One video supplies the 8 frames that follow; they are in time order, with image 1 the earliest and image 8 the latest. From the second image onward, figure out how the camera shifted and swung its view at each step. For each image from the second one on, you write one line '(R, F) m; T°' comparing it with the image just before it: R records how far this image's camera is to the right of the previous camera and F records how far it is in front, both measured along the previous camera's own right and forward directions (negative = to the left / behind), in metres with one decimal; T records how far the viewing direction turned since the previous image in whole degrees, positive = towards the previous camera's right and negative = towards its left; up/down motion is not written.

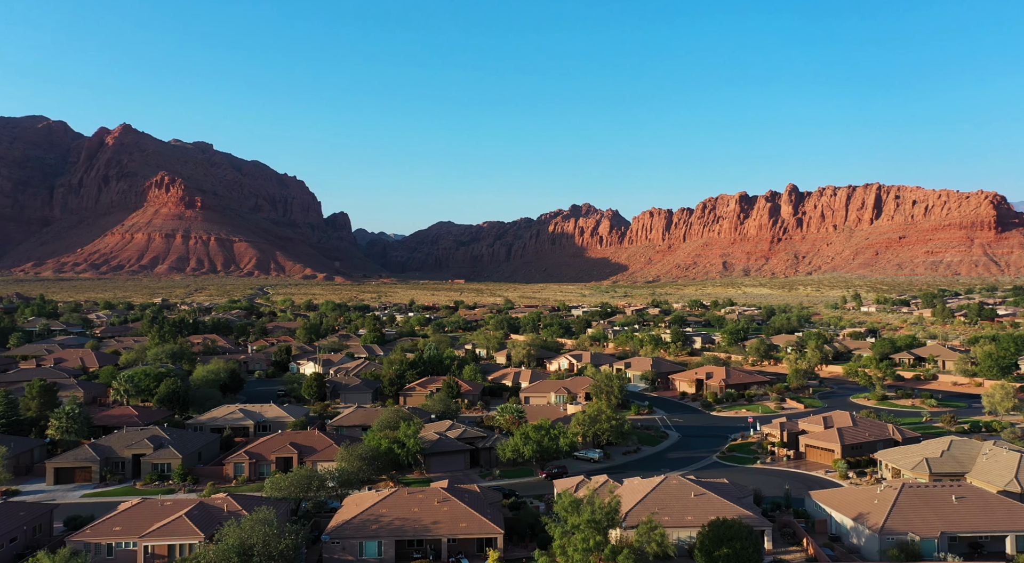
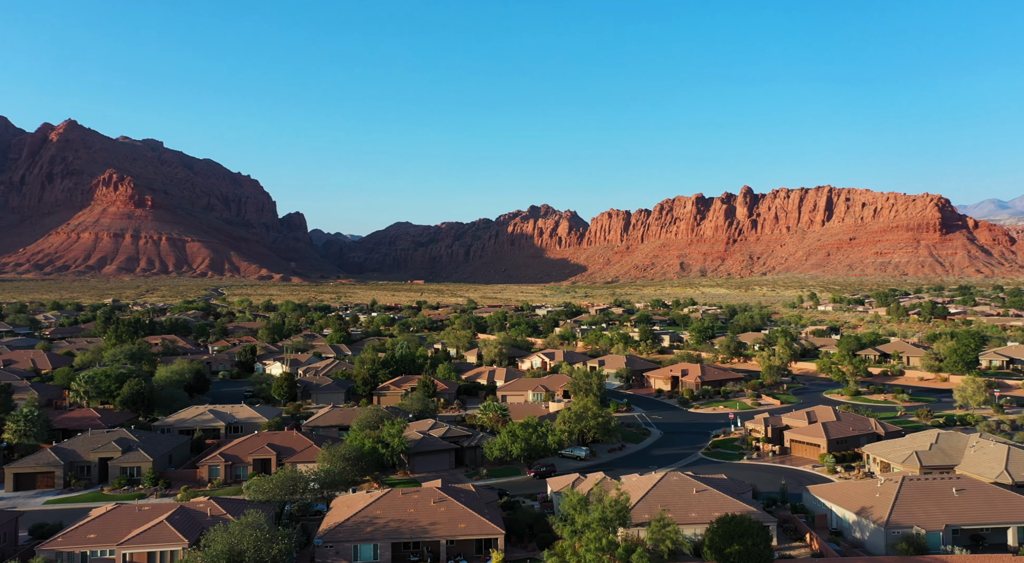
(-1.7, +1.1) m; +3°
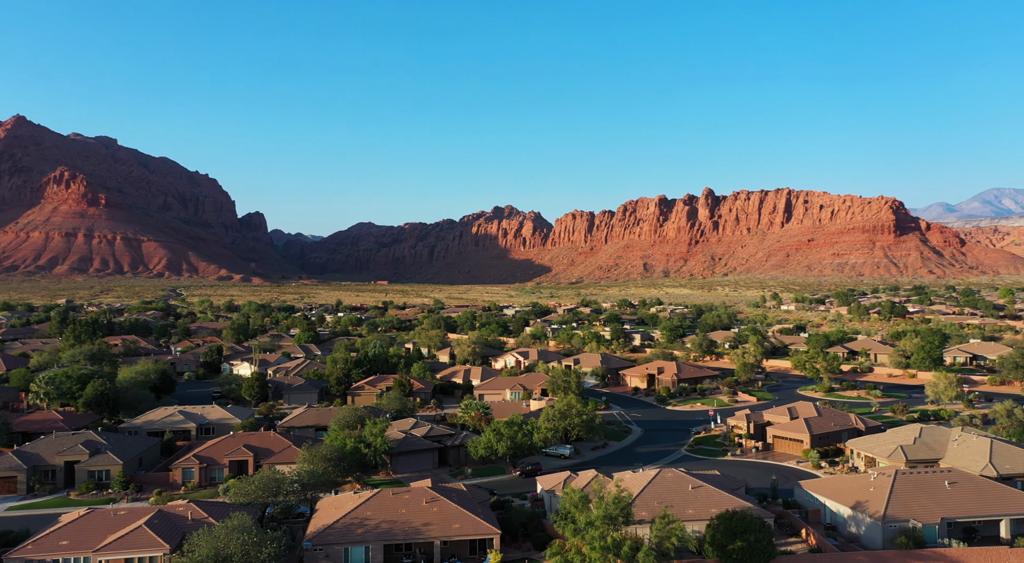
(-1.3, +0.9) m; +3°
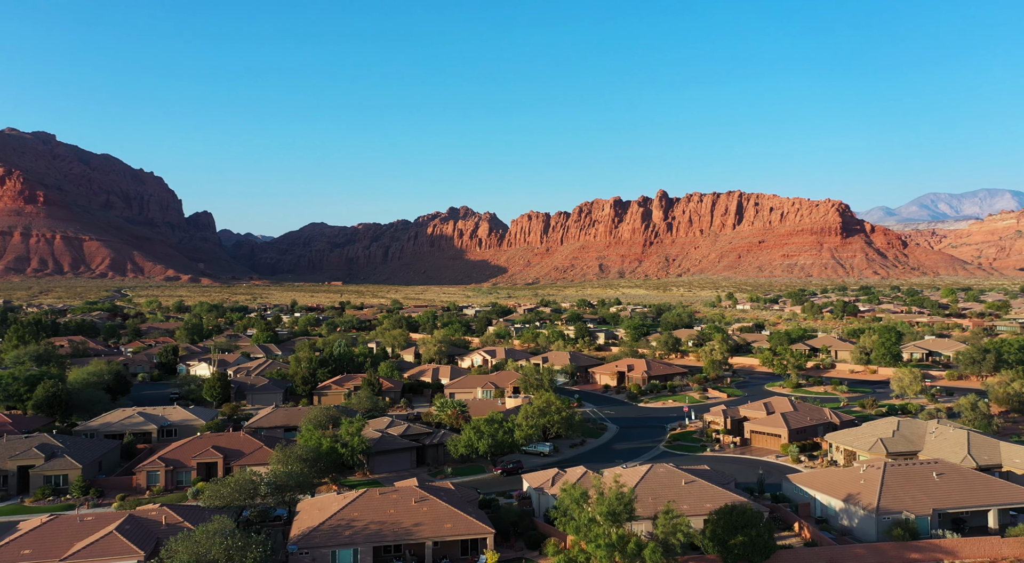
(-1.5, +1.1) m; +4°
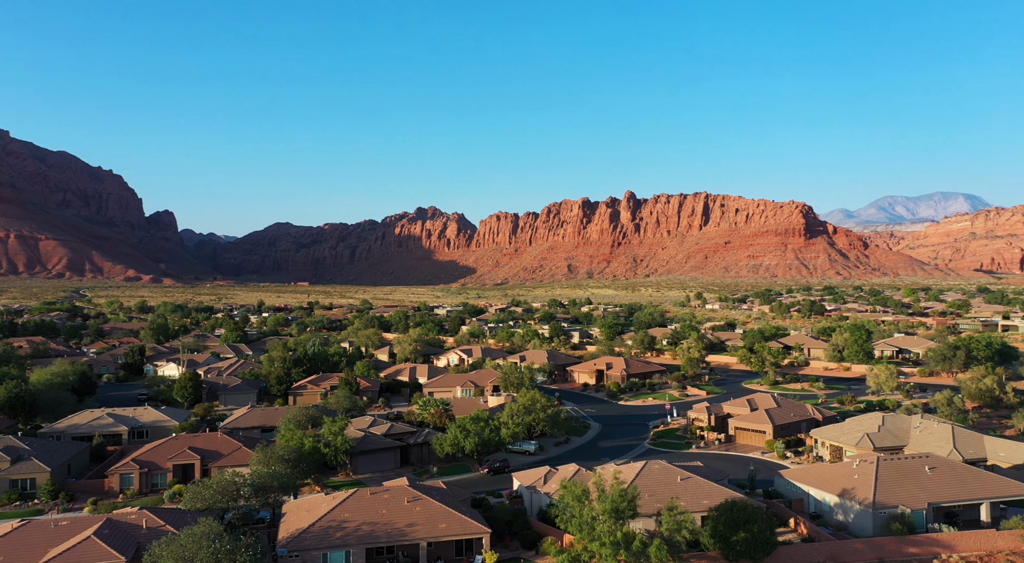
(-1.0, +0.8) m; +3°
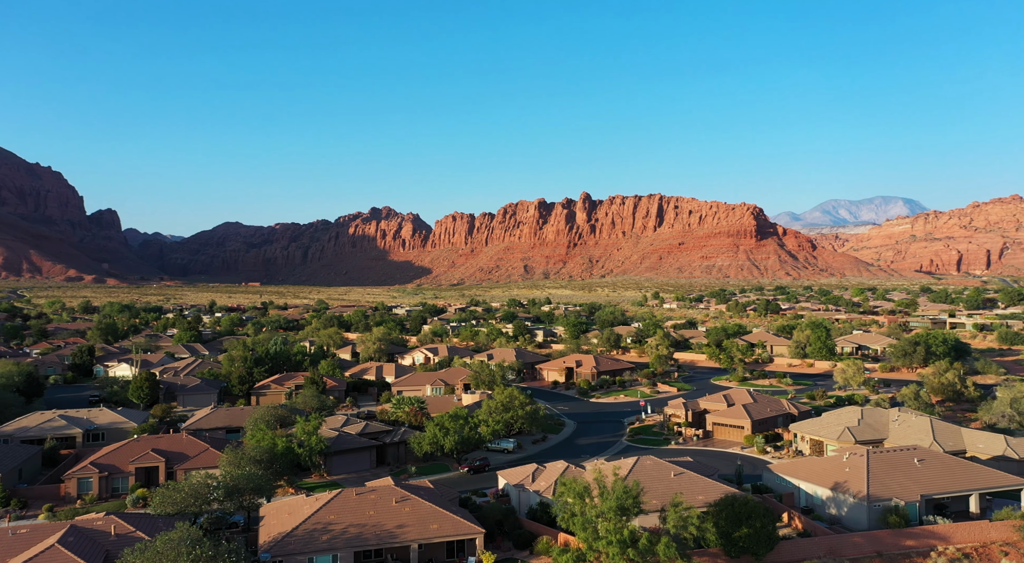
(-1.4, +1.2) m; +4°
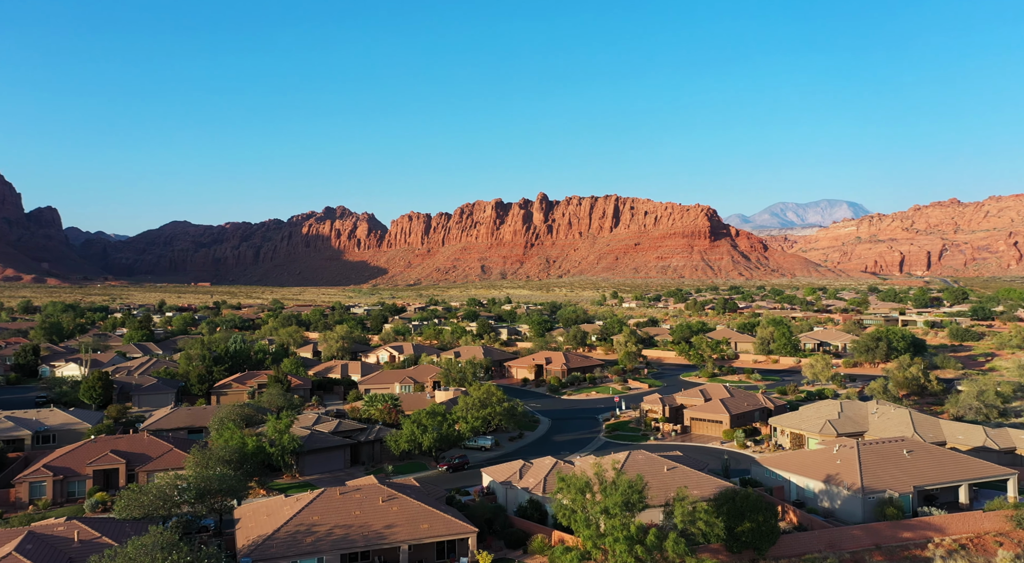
(-1.2, +1.3) m; +3°
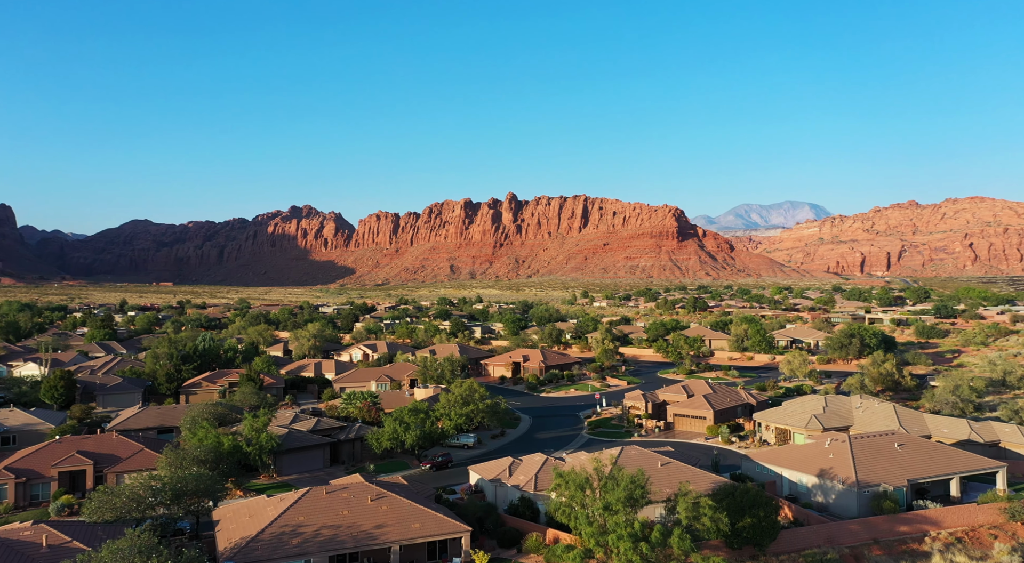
(-0.8, +0.9) m; +2°
